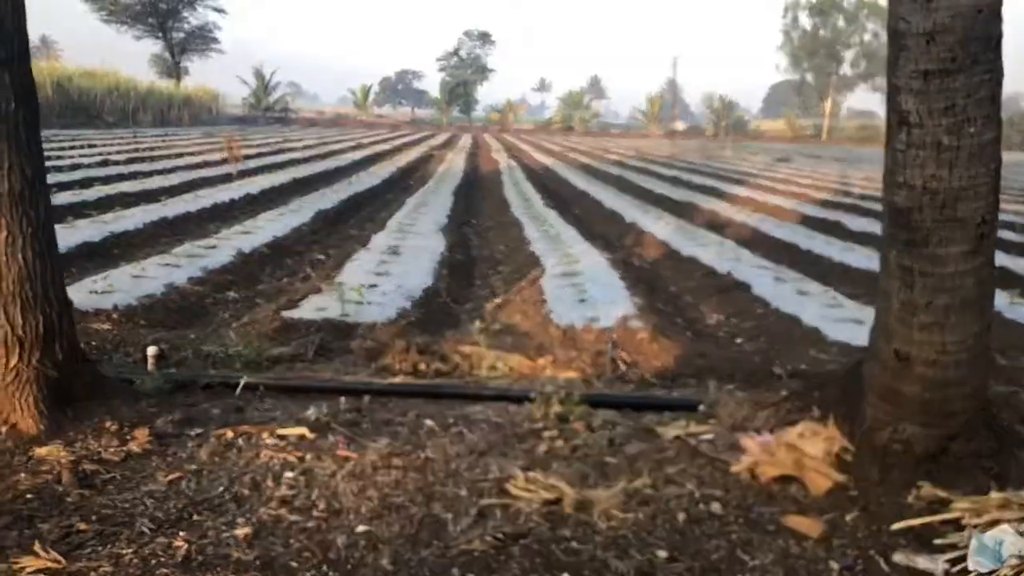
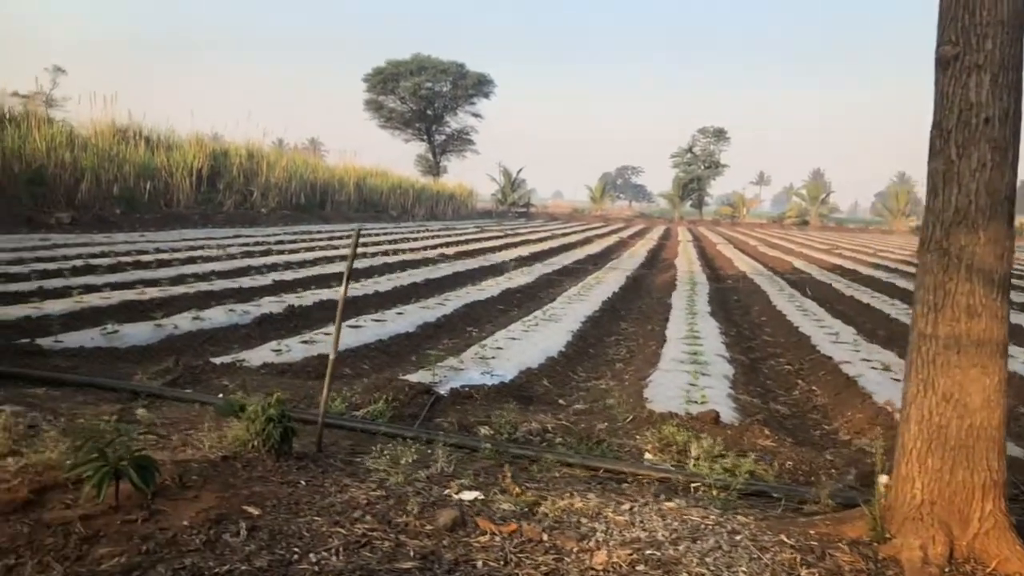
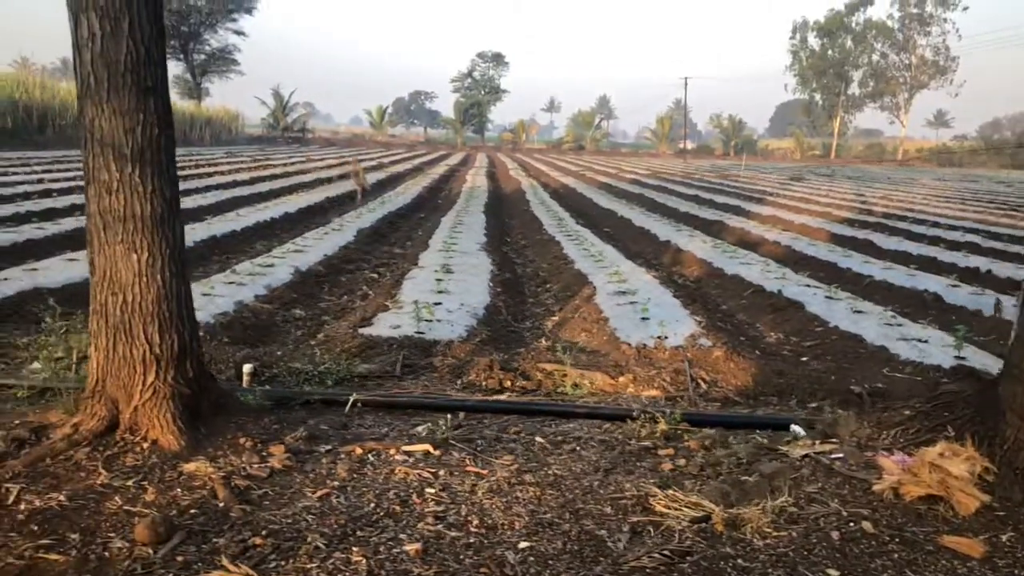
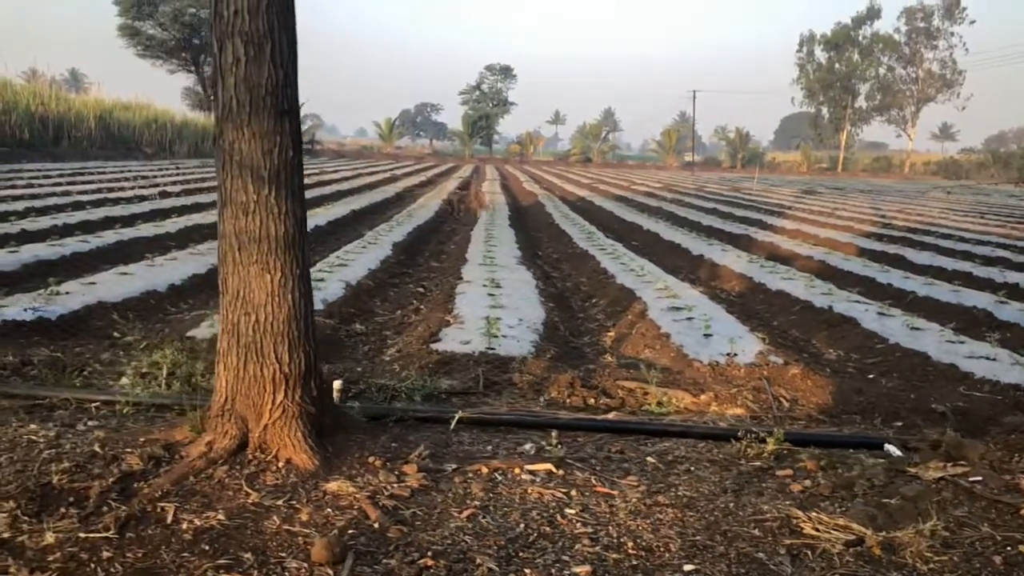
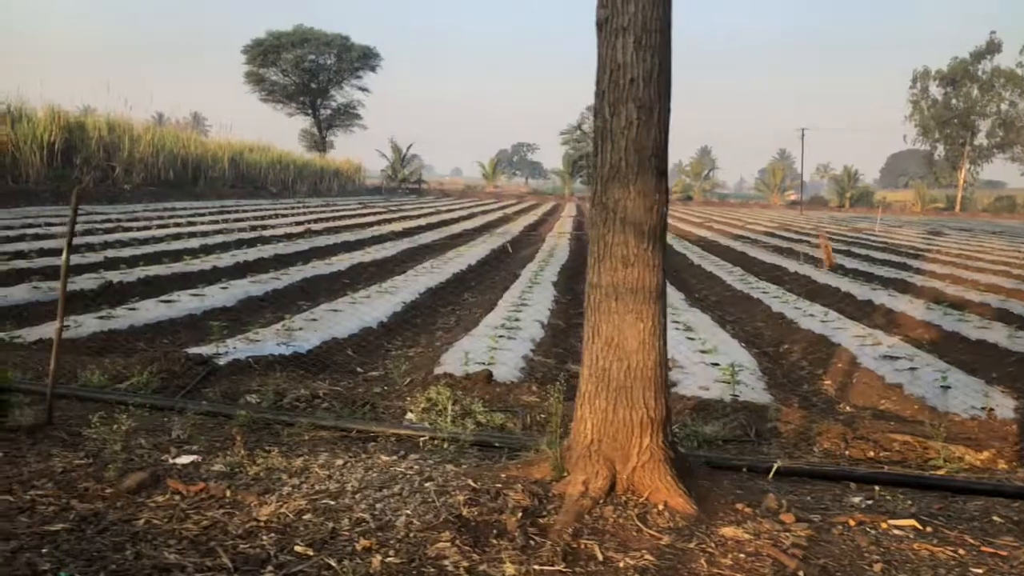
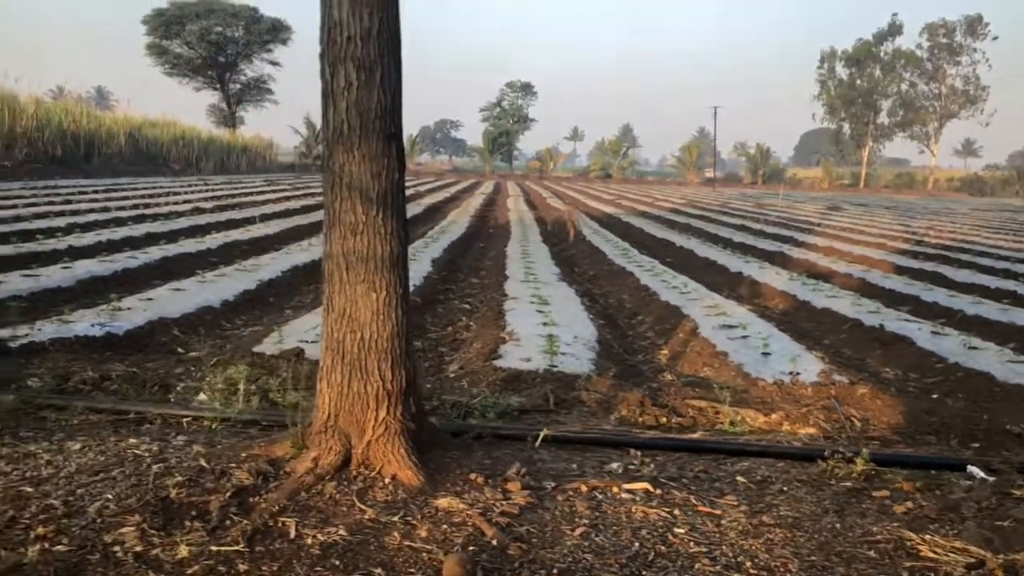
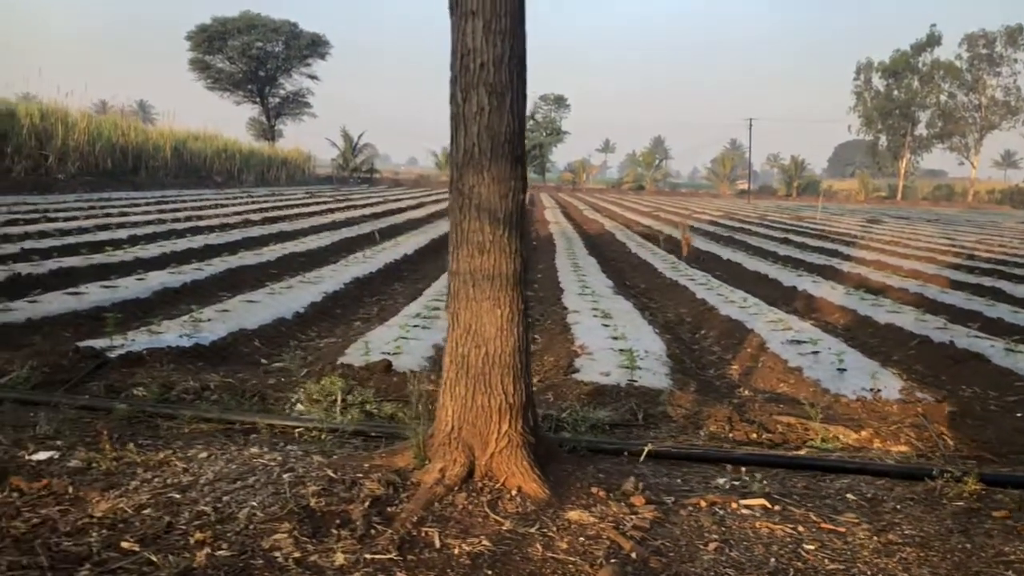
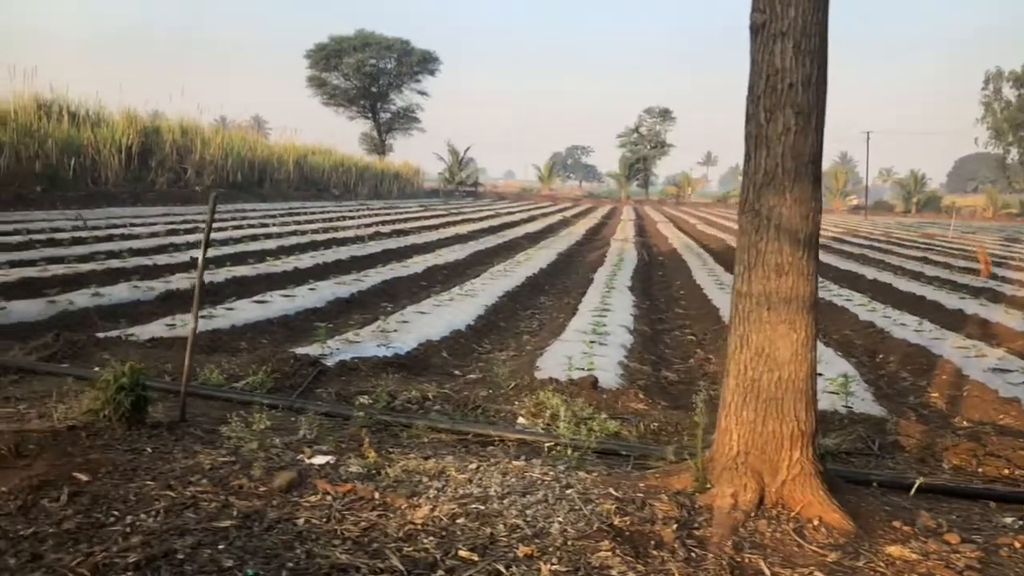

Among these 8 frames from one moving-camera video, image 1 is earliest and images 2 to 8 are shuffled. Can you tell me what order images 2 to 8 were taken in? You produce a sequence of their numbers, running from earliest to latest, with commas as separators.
3, 4, 6, 7, 5, 8, 2
